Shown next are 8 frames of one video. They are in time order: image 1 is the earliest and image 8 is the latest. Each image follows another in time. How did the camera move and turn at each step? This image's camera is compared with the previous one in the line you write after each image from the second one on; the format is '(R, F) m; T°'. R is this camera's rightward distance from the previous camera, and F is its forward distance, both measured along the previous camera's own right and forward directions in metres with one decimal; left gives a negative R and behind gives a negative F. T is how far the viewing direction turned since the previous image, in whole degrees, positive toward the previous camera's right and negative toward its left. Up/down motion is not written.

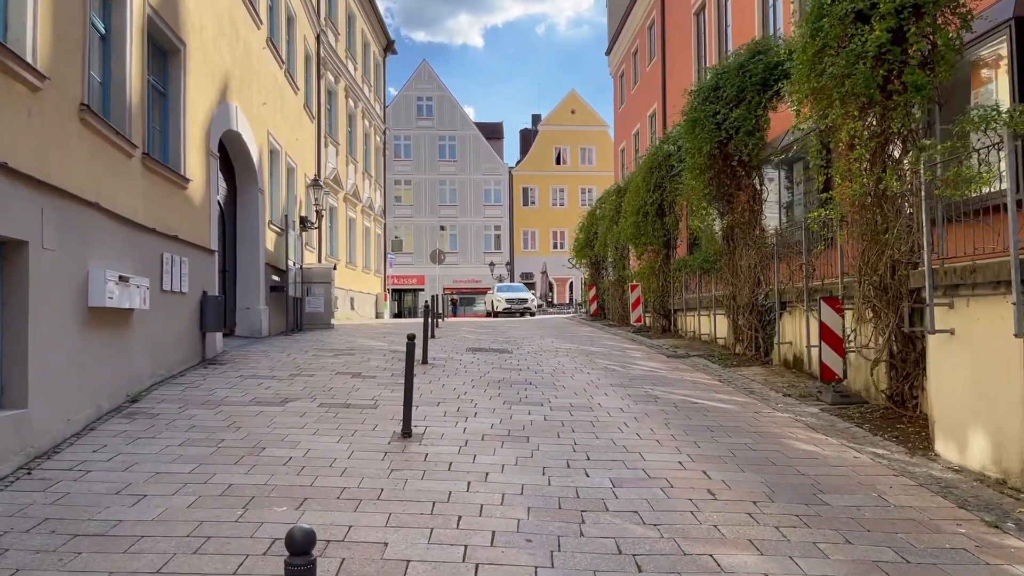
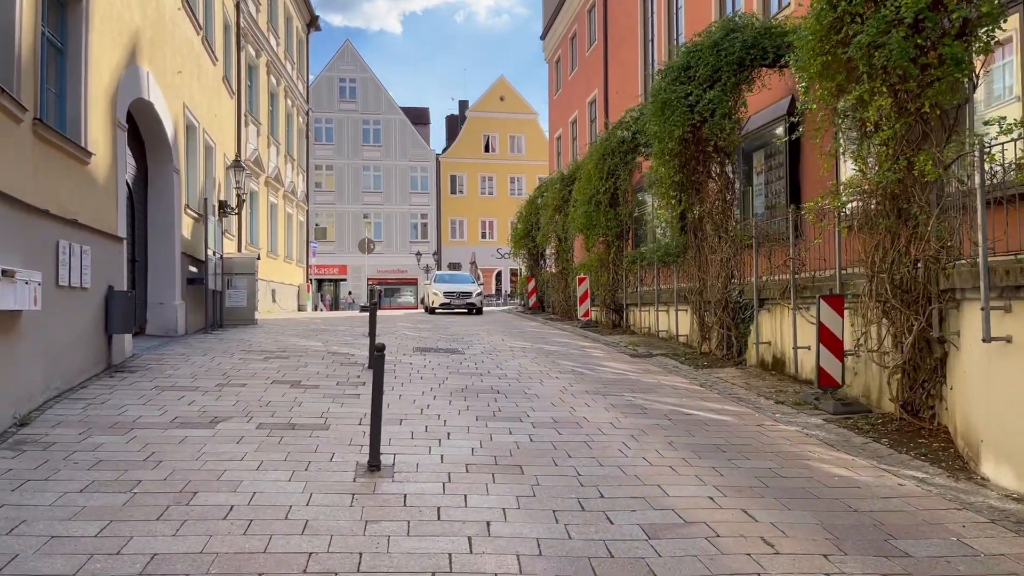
(-0.5, +1.2) m; +6°
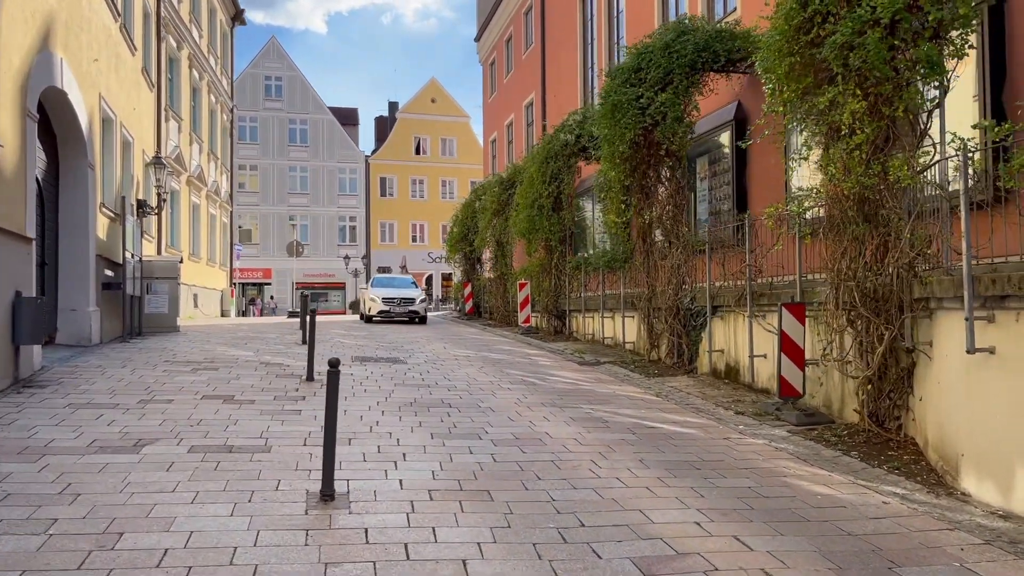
(-0.3, +0.5) m; +5°
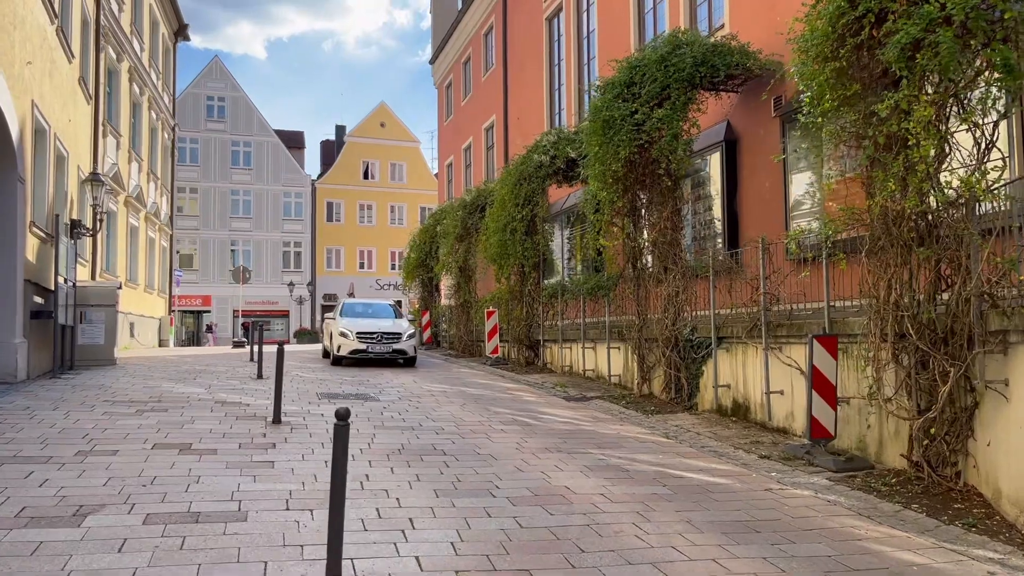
(-0.6, +1.0) m; +4°
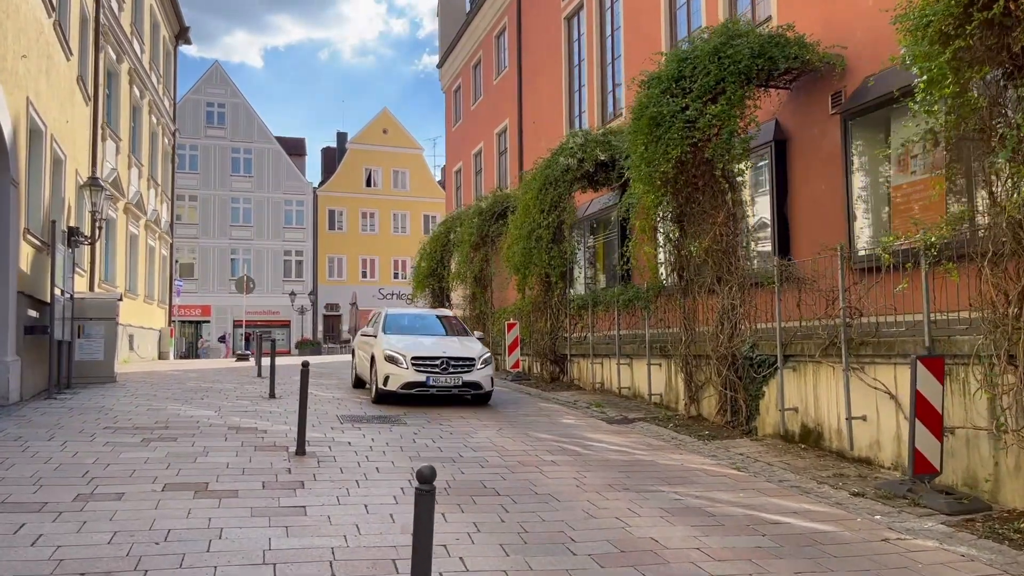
(-0.5, +0.9) m; 0°
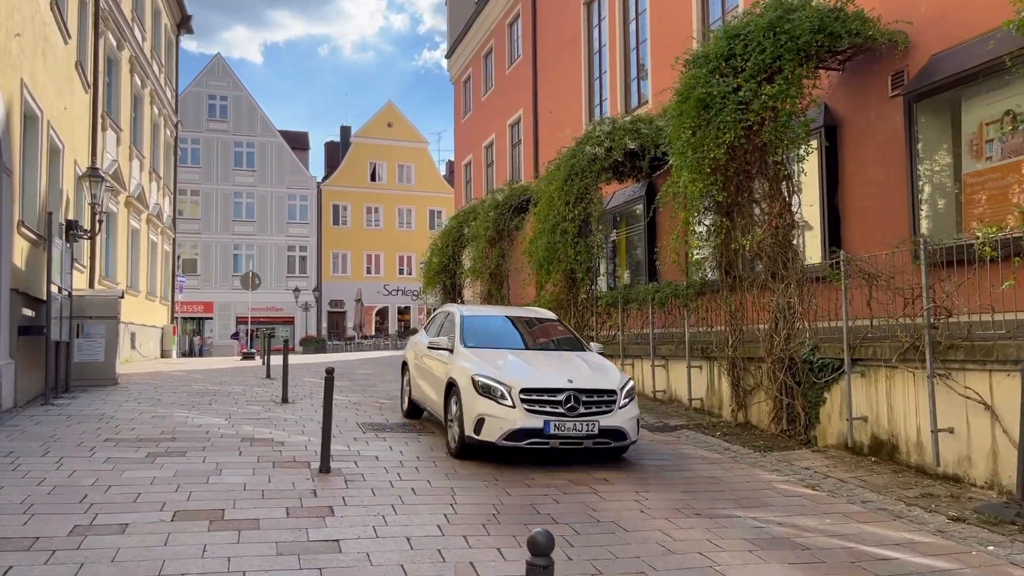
(-0.4, +0.8) m; 0°
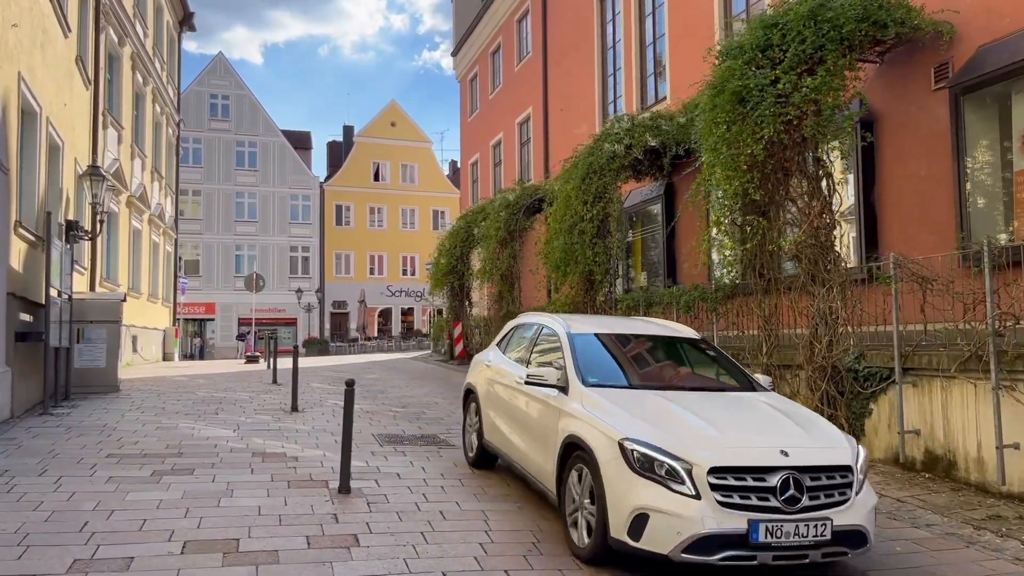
(-0.3, +0.5) m; 0°
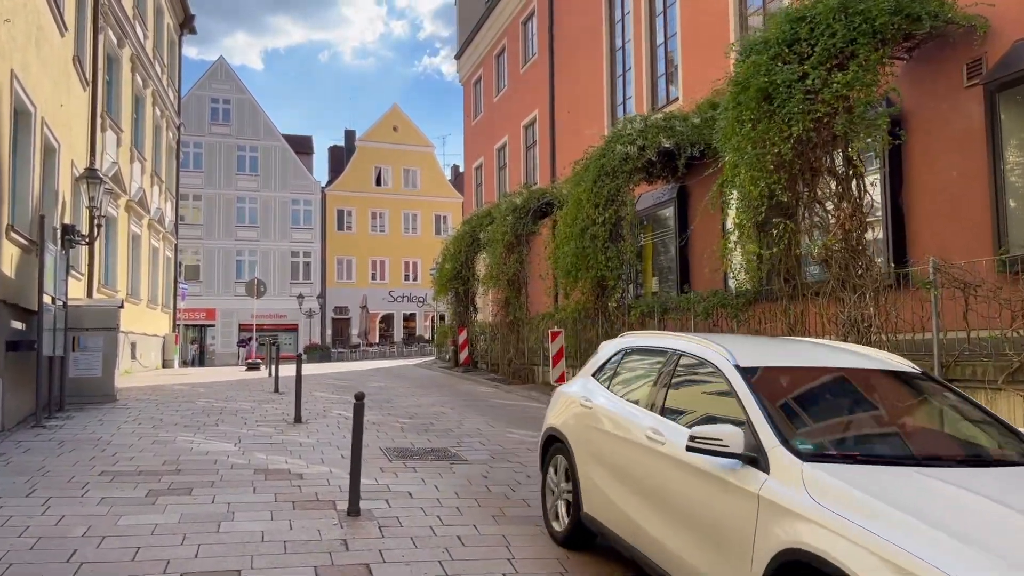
(-0.1, +0.4) m; 0°
